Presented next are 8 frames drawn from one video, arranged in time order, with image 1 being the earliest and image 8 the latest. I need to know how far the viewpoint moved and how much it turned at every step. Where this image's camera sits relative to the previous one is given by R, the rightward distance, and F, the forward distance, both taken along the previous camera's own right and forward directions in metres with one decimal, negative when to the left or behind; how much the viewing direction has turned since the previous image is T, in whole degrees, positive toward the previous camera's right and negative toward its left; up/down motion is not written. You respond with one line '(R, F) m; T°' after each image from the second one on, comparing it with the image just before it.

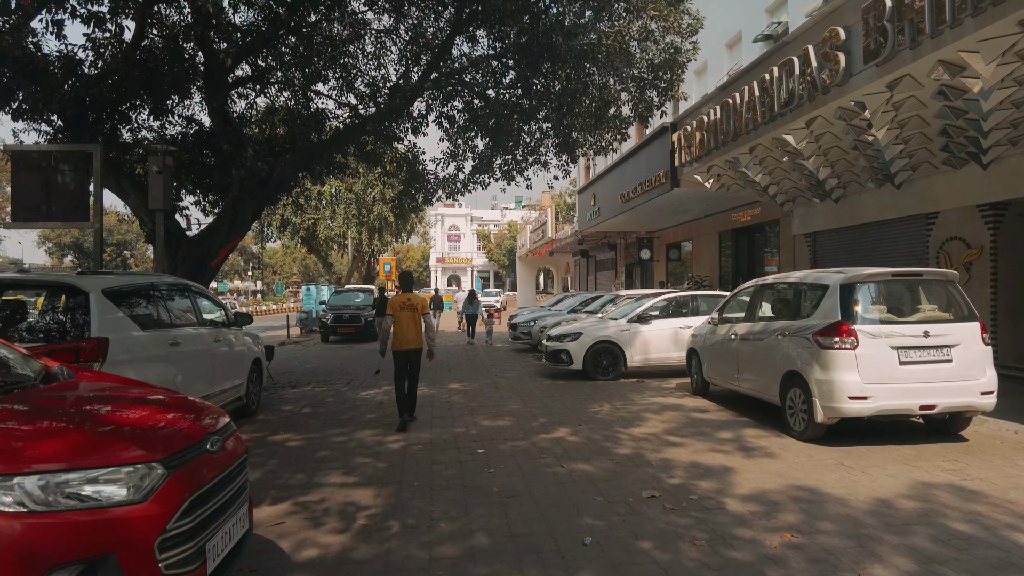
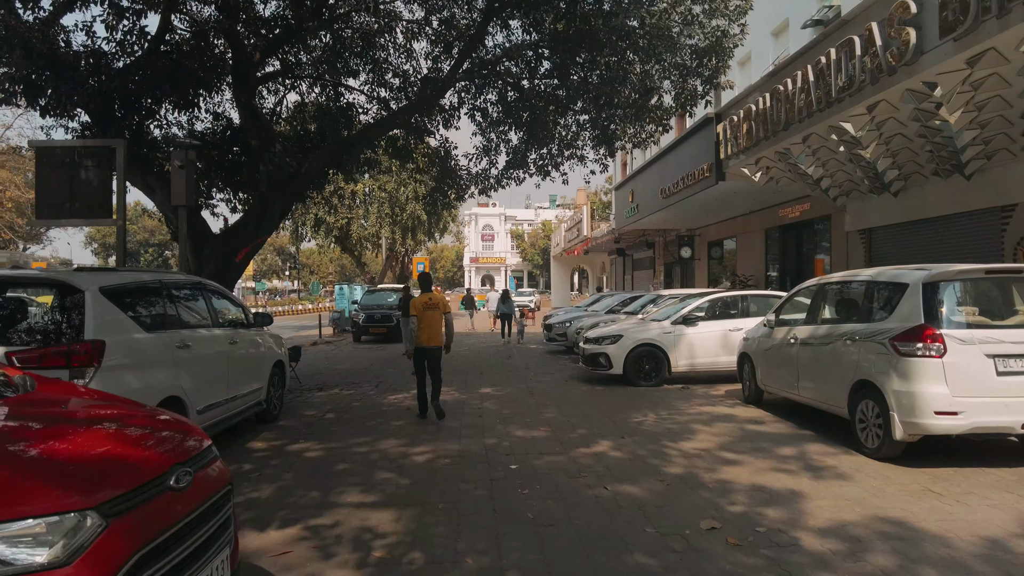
(0.0, +0.5) m; -3°
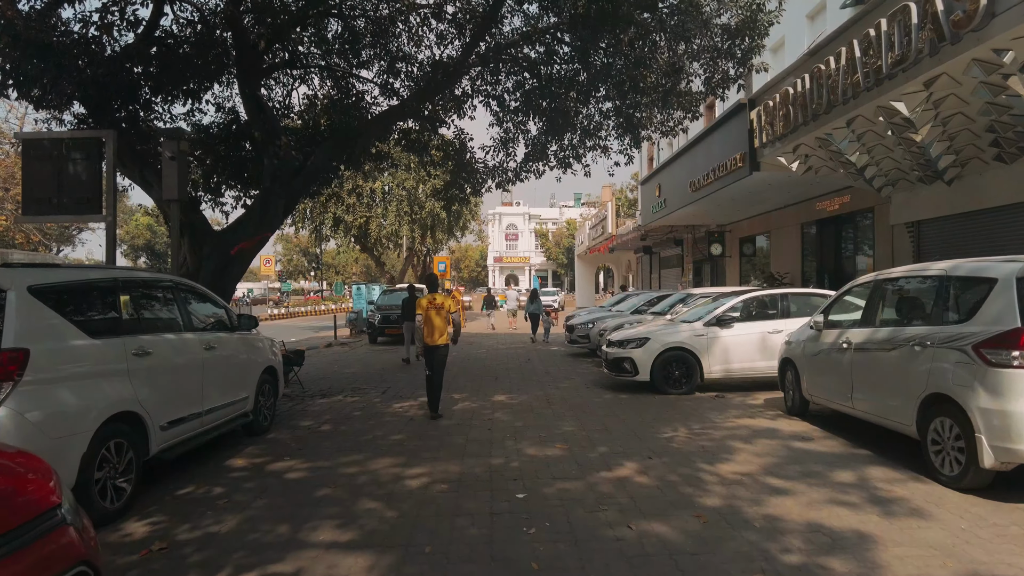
(+0.1, +0.8) m; -2°
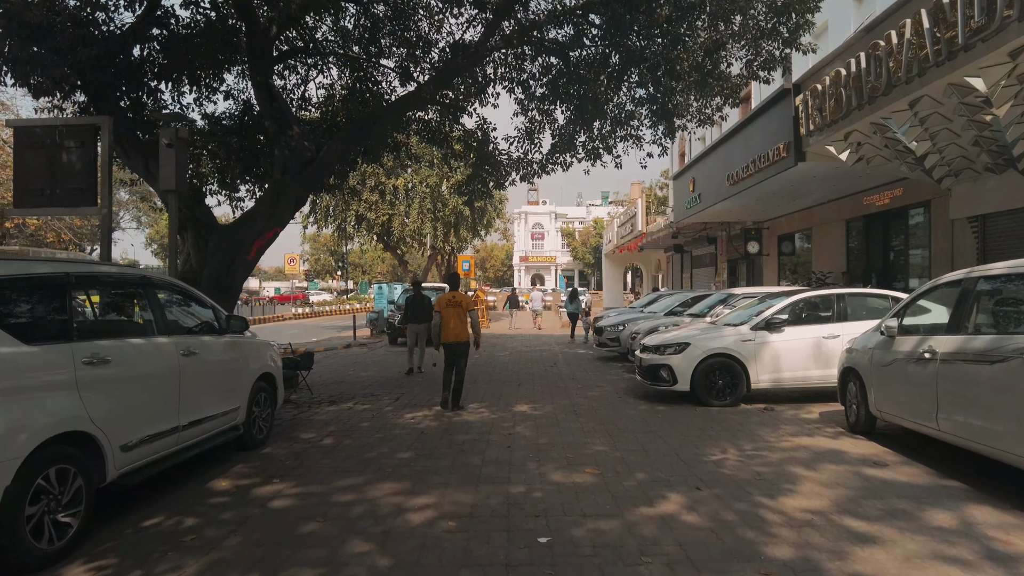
(0.0, +0.8) m; -2°
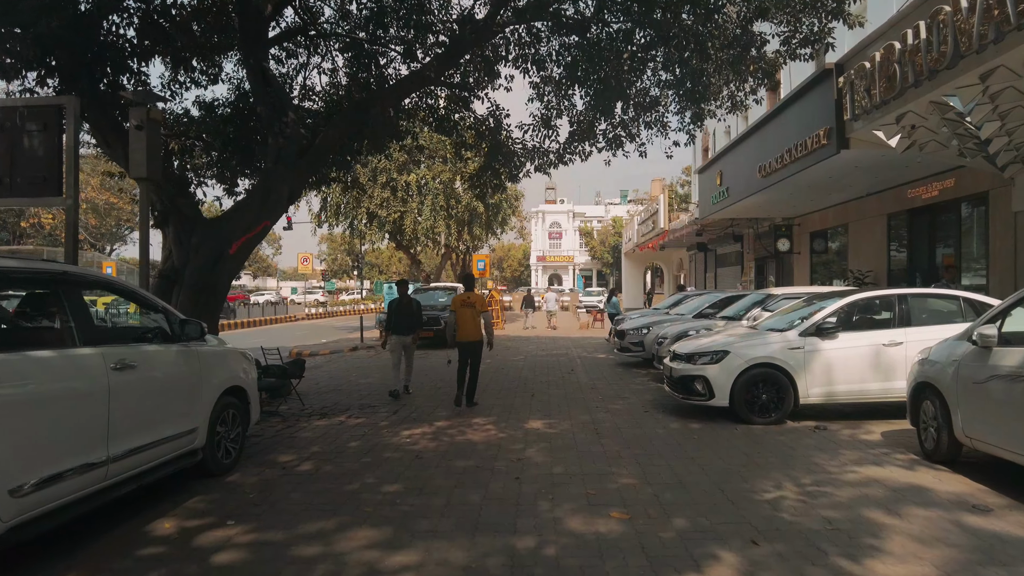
(+0.1, +0.9) m; -2°
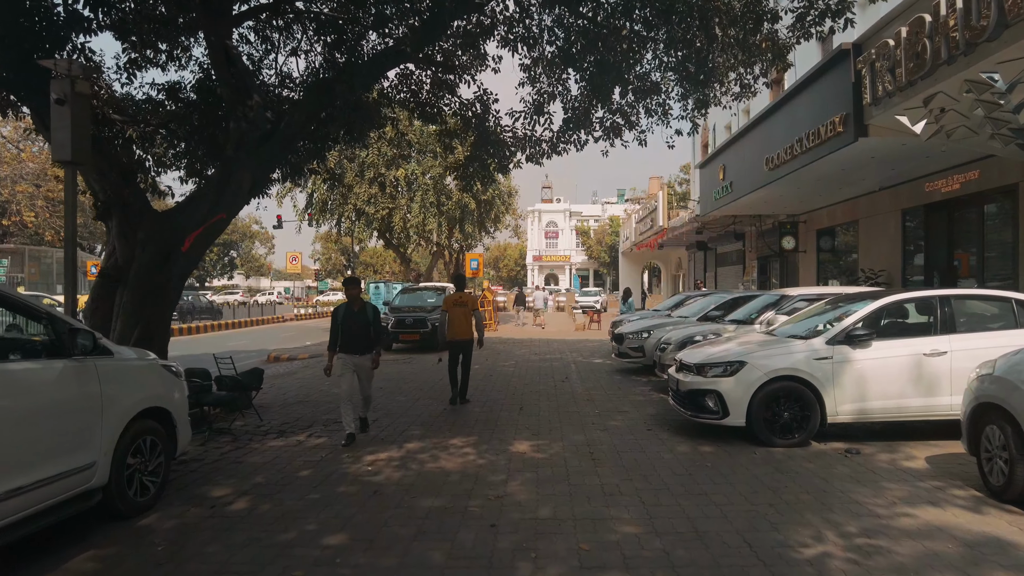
(+0.1, +0.9) m; 0°
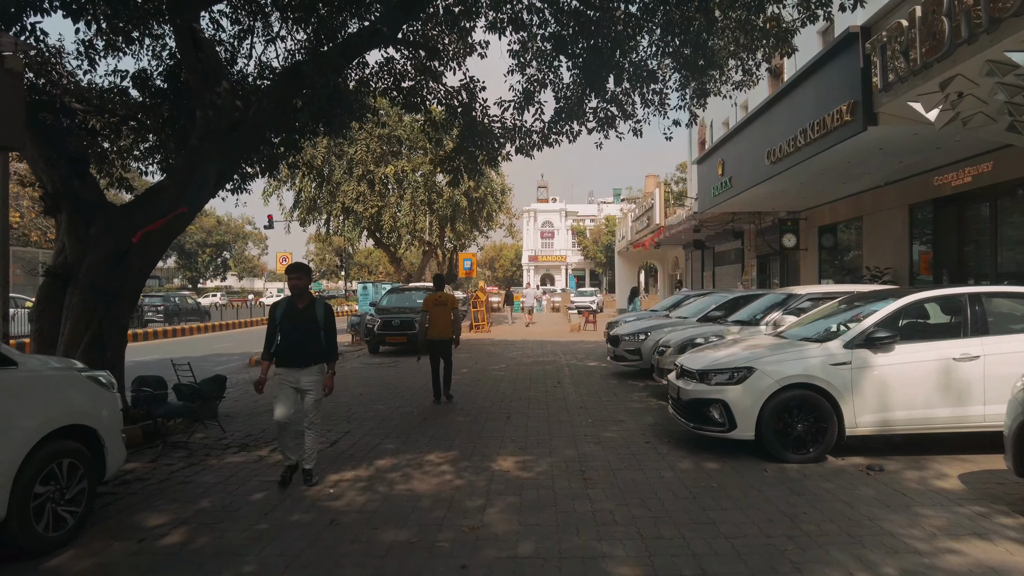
(+0.1, +0.6) m; 0°
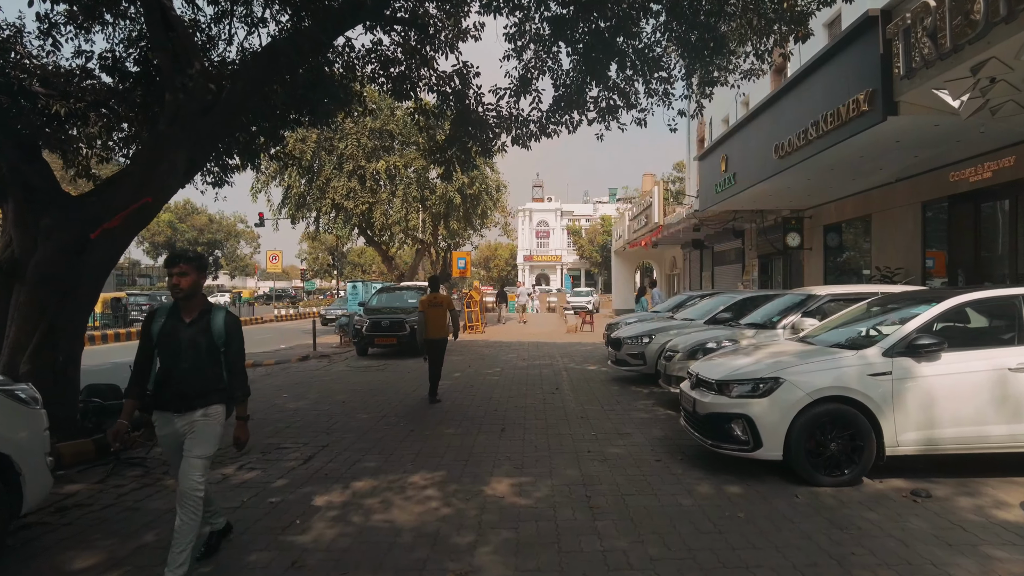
(0.0, +0.6) m; 0°
